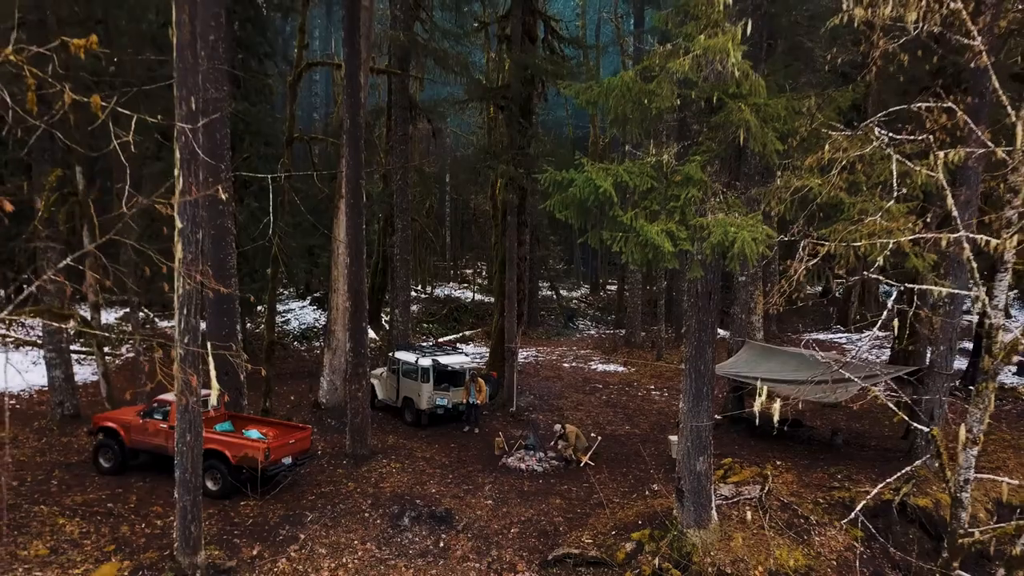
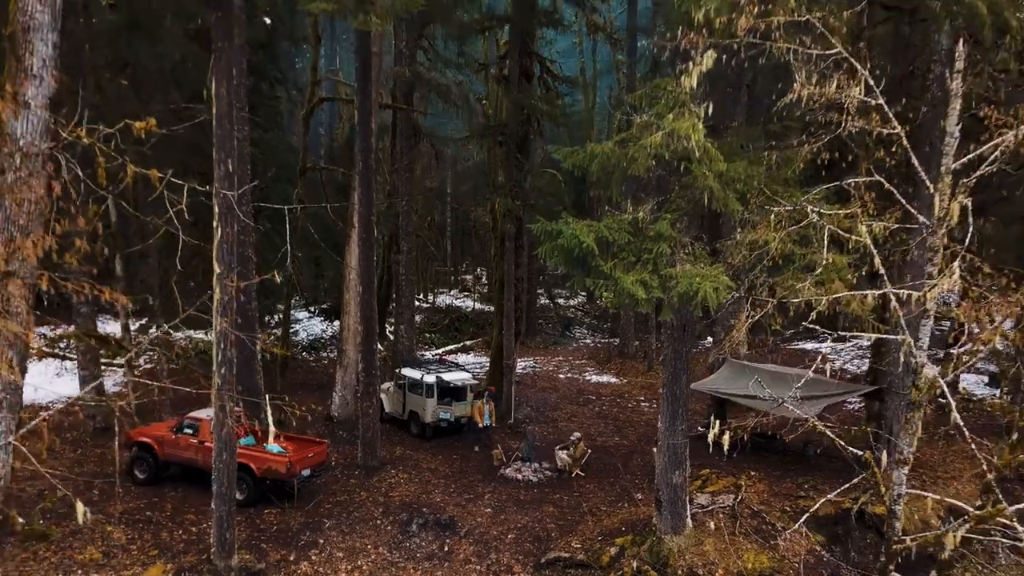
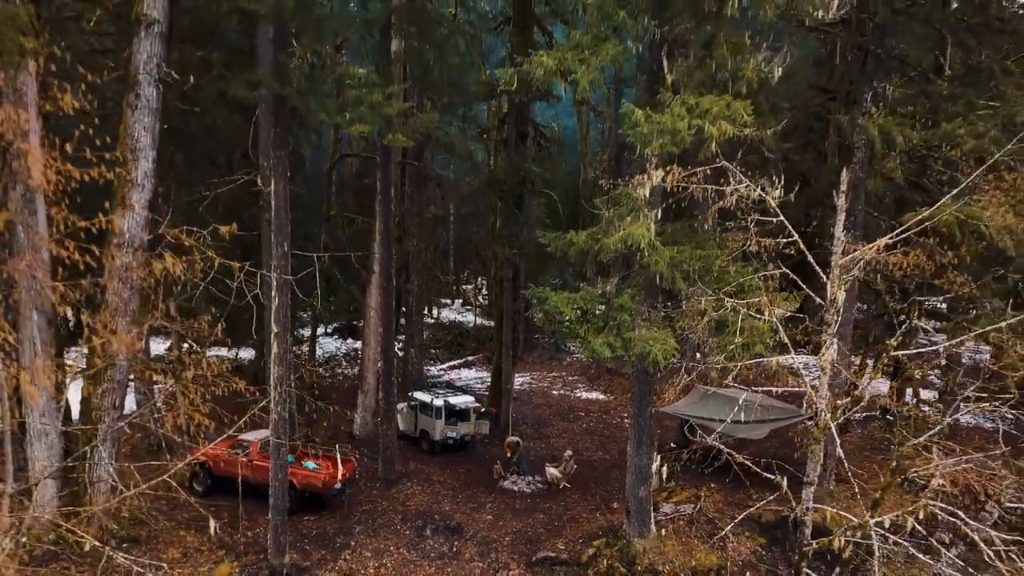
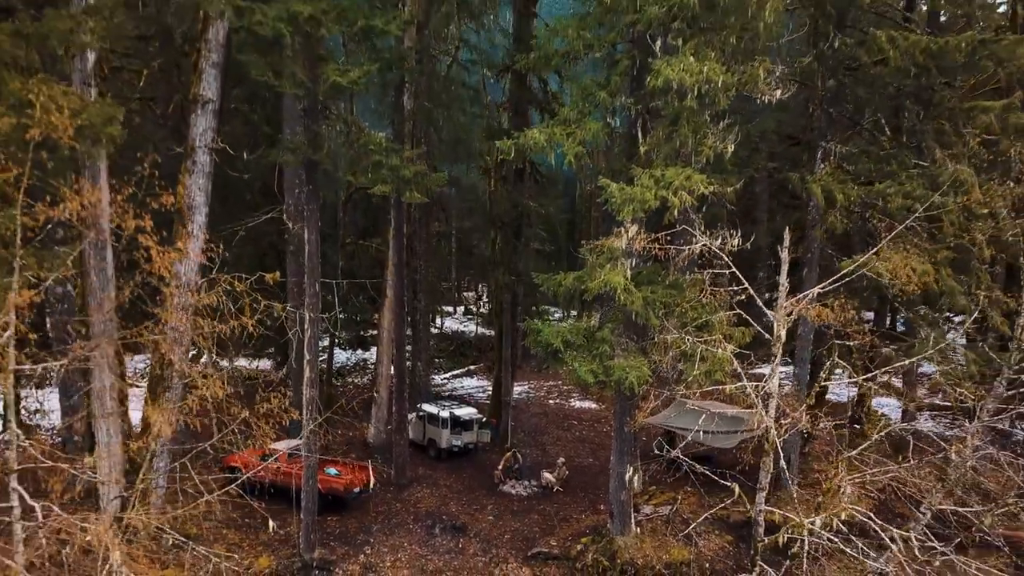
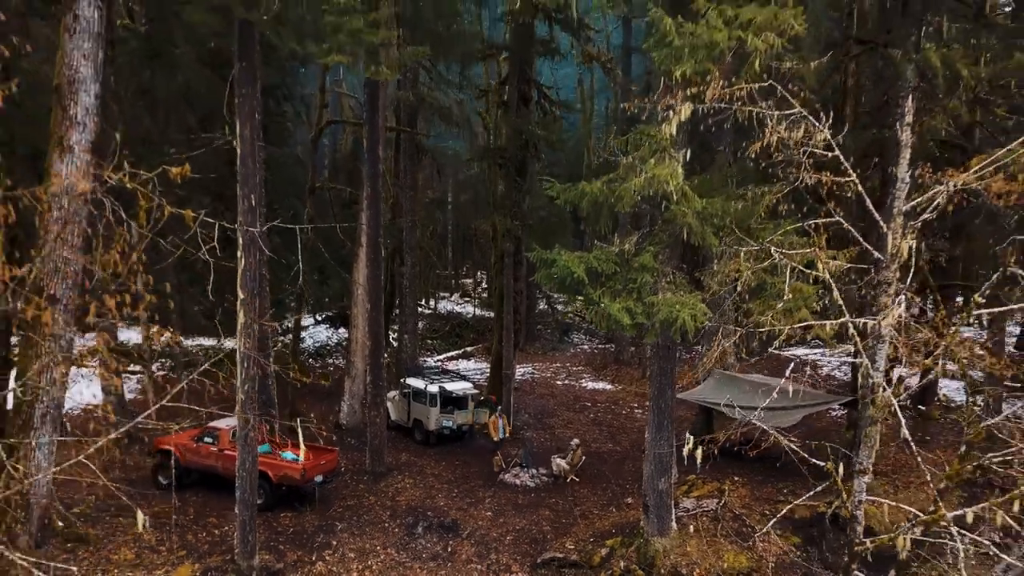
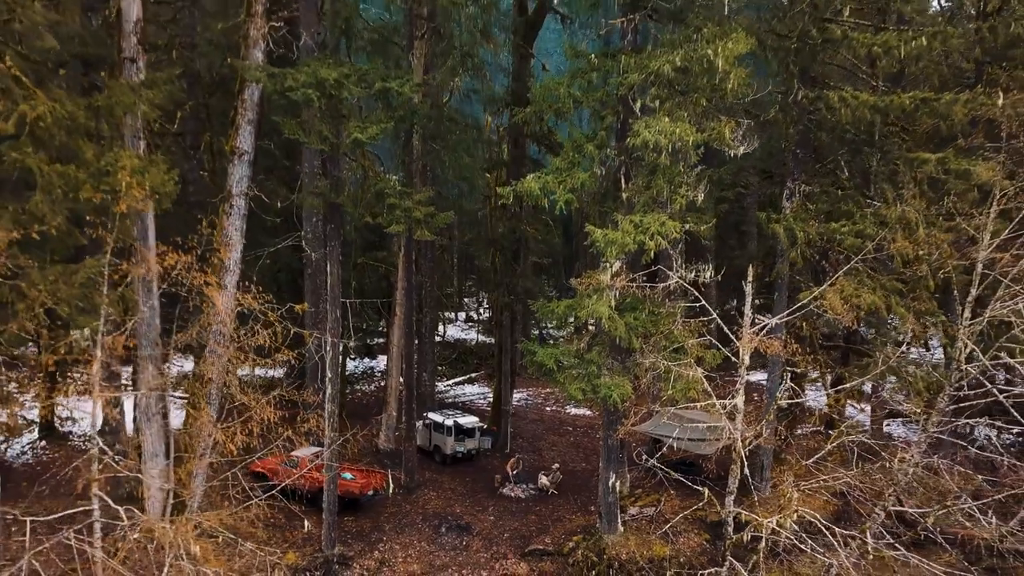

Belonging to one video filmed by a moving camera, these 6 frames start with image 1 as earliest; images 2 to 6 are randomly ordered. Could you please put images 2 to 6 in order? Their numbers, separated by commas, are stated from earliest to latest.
2, 5, 3, 4, 6
